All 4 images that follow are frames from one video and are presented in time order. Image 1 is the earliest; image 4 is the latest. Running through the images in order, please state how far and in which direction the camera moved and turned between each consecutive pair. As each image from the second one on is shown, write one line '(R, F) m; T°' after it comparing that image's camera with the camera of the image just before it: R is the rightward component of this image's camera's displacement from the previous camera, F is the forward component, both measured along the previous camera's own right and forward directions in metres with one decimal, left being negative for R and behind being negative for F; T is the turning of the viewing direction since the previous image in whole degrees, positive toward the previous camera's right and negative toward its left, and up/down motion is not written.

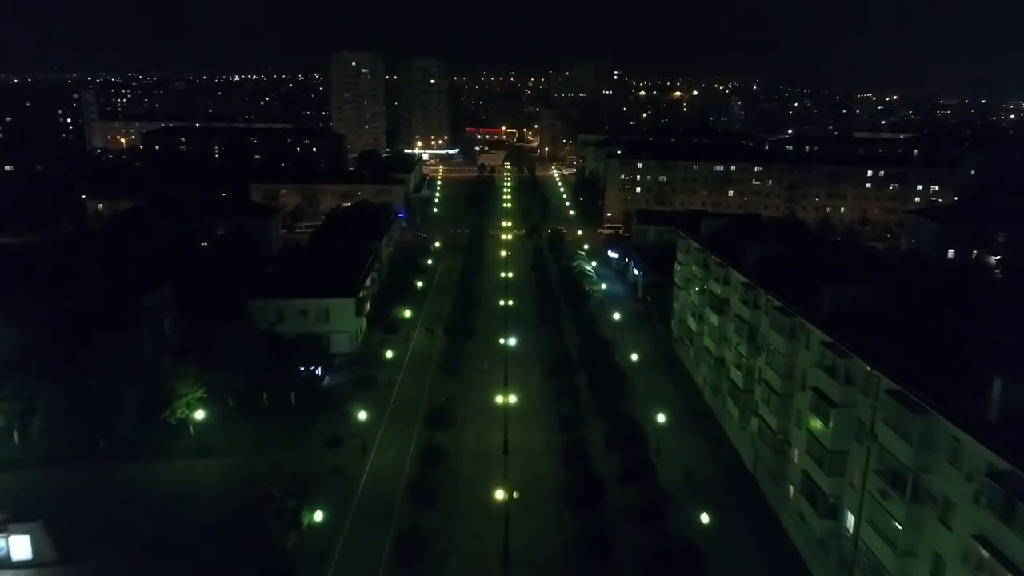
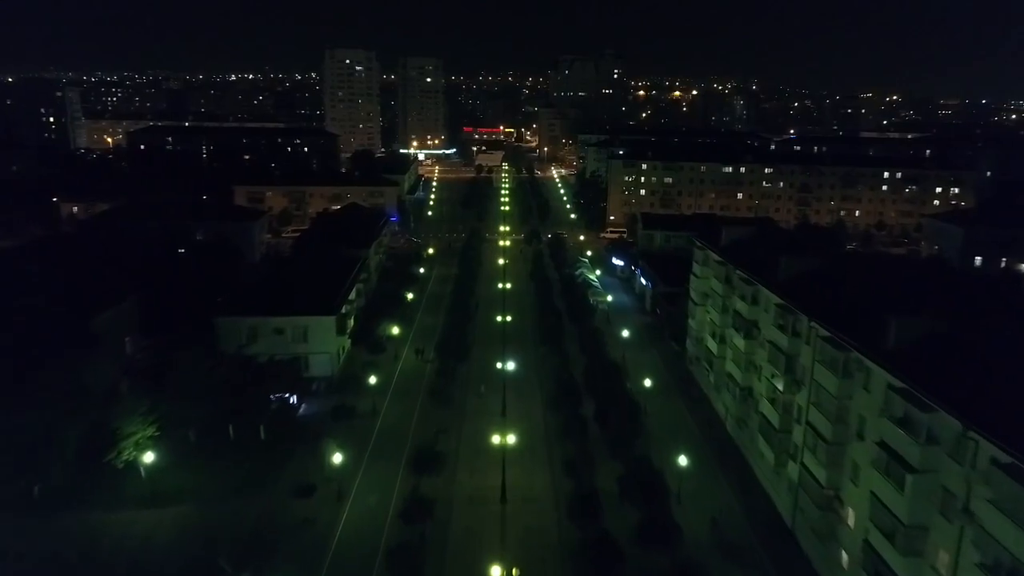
(0.0, +1.7) m; 0°
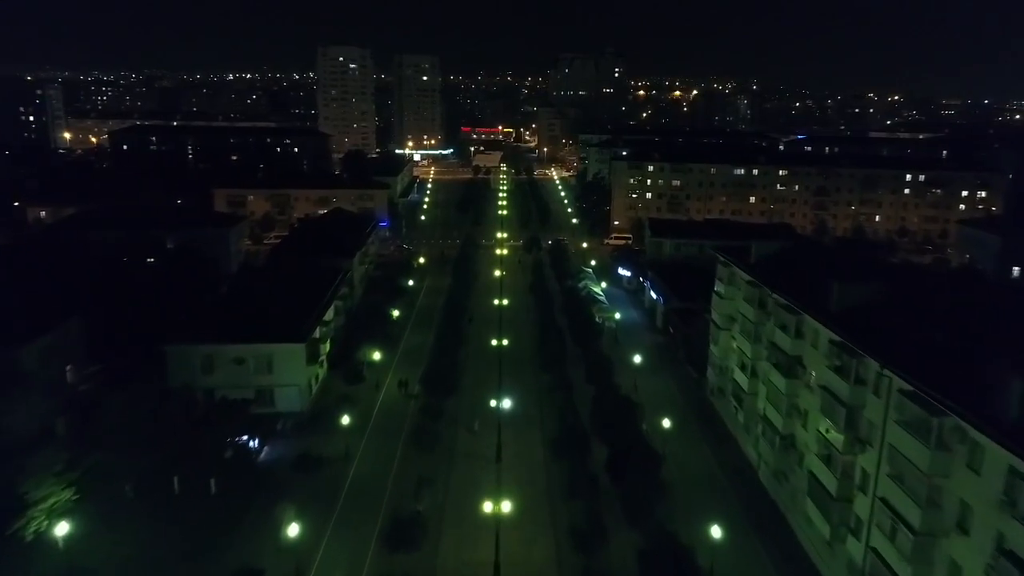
(0.0, +2.0) m; 0°
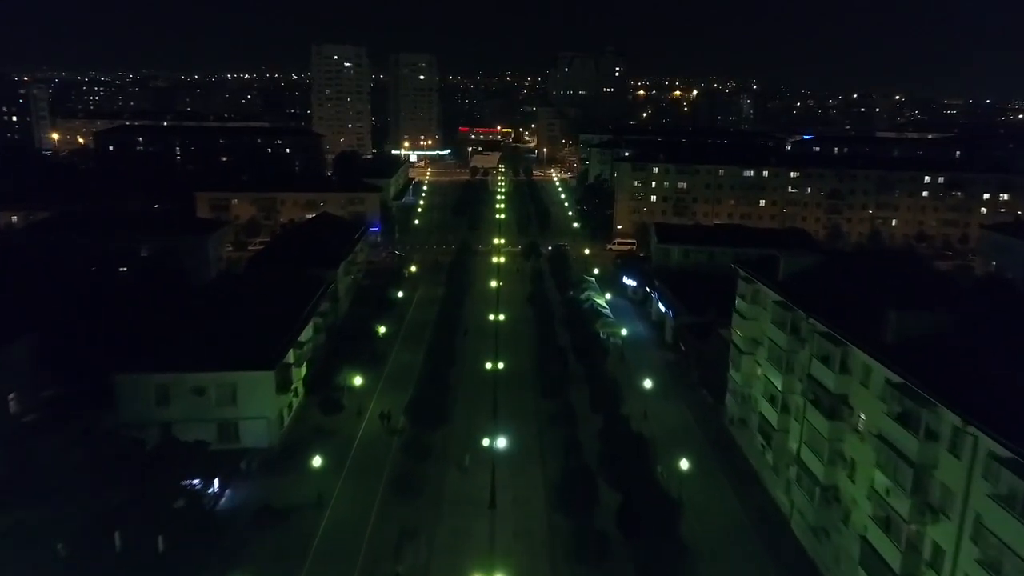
(+0.1, +1.5) m; 0°
